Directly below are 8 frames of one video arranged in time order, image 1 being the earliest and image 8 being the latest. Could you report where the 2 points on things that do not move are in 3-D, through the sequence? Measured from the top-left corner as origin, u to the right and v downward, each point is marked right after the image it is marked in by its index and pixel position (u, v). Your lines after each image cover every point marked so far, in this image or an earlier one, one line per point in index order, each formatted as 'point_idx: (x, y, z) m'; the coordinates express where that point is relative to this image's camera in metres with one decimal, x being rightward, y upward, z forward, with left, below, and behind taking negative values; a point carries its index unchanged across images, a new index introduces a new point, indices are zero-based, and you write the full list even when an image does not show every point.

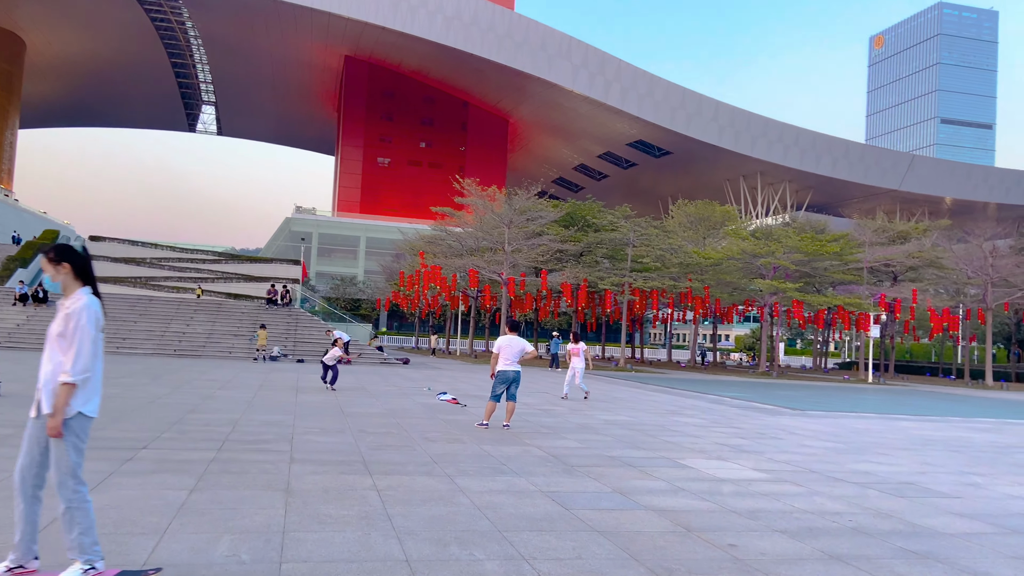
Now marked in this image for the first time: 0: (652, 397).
0: (+2.8, -2.2, +16.4) m
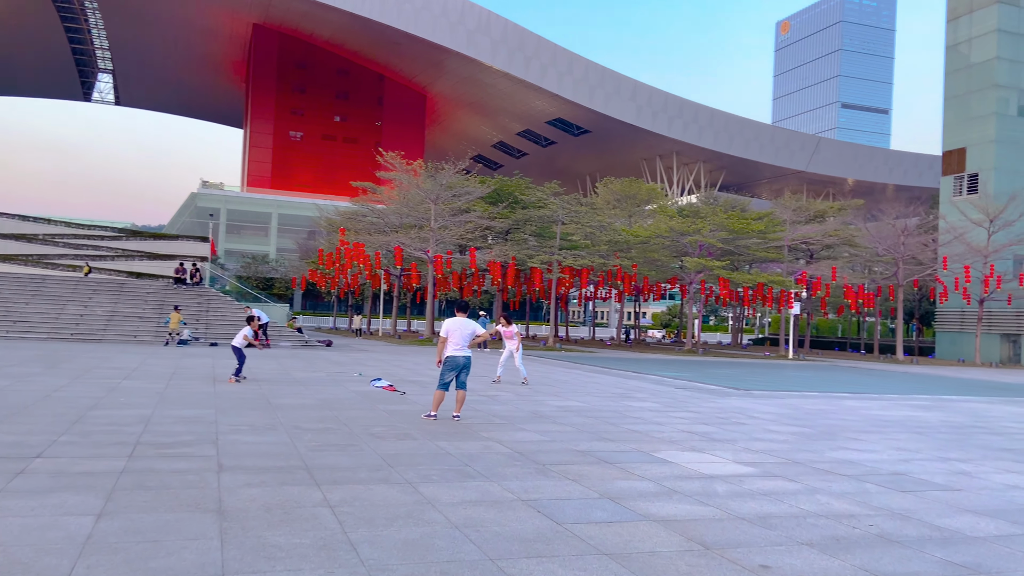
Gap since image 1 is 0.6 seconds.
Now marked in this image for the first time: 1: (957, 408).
0: (+1.6, -1.8, +15.8) m
1: (+7.2, -1.9, +12.8) m
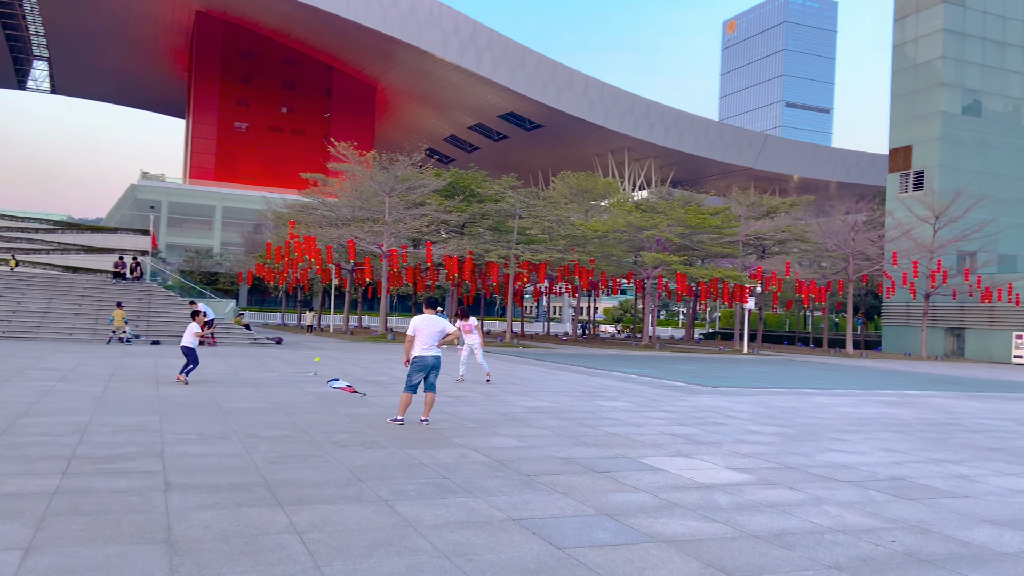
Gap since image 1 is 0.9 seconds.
0: (+0.8, -1.7, +15.4) m
1: (+6.6, -1.9, +12.8) m
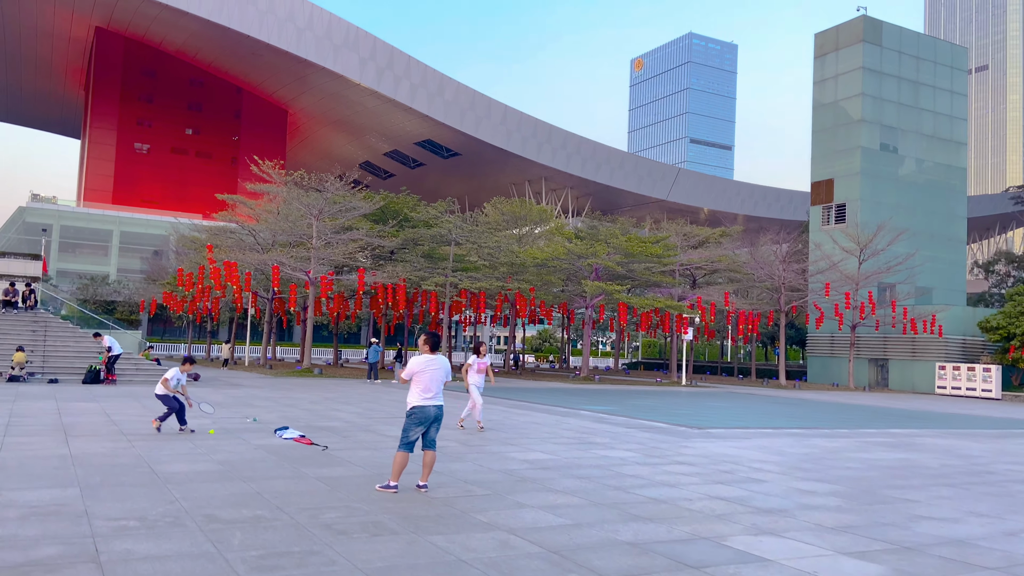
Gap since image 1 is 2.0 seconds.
0: (+0.2, -2.3, +13.9) m
1: (+6.3, -2.4, +12.0) m
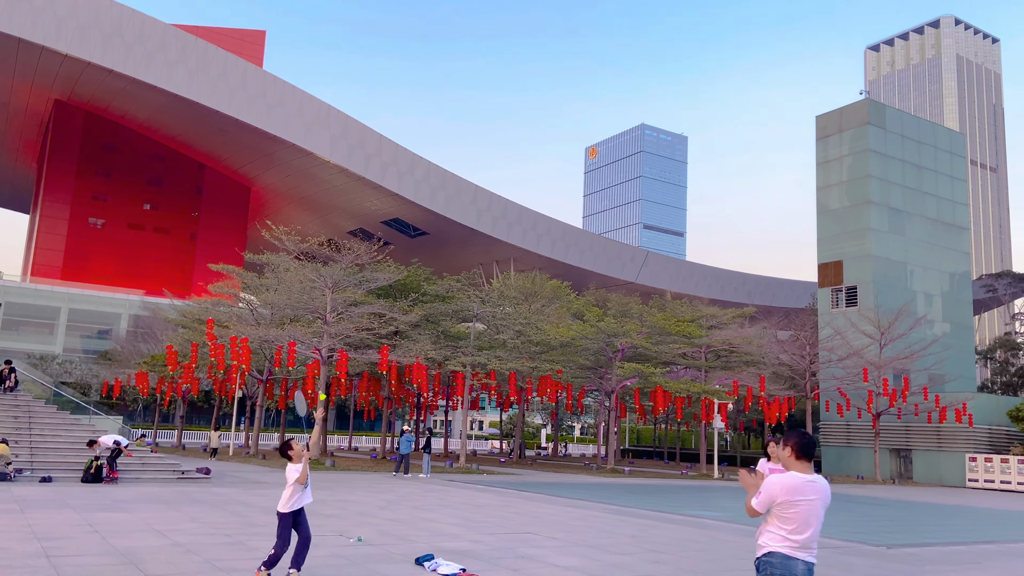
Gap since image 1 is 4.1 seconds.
0: (+2.1, -3.5, +11.4) m
1: (+8.3, -3.5, +9.8) m
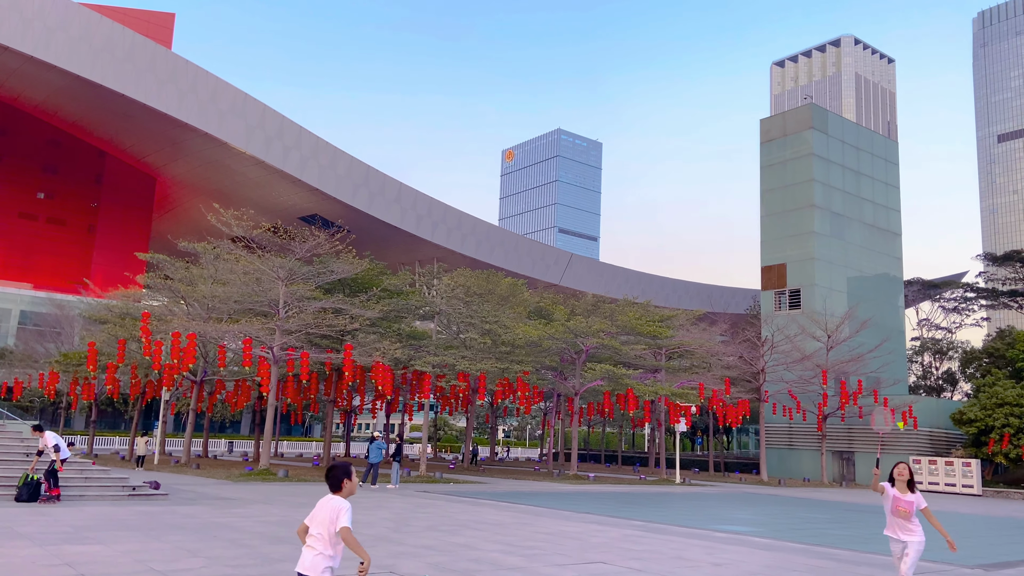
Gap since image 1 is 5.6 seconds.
0: (+2.7, -3.4, +10.2) m
1: (+9.0, -3.4, +9.3) m
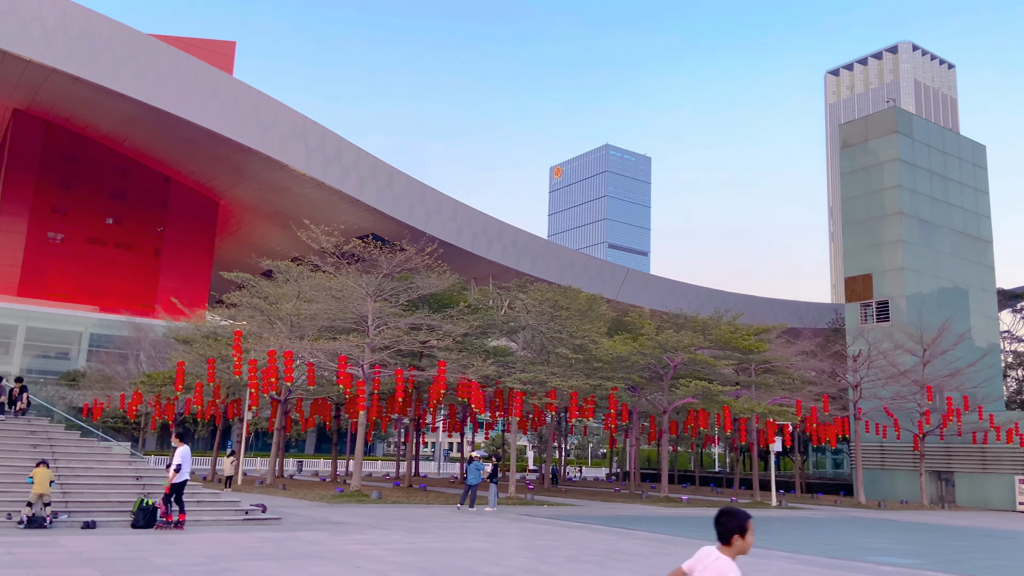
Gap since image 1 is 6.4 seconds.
0: (+4.6, -3.4, +9.1) m
1: (+10.9, -3.4, +7.8) m
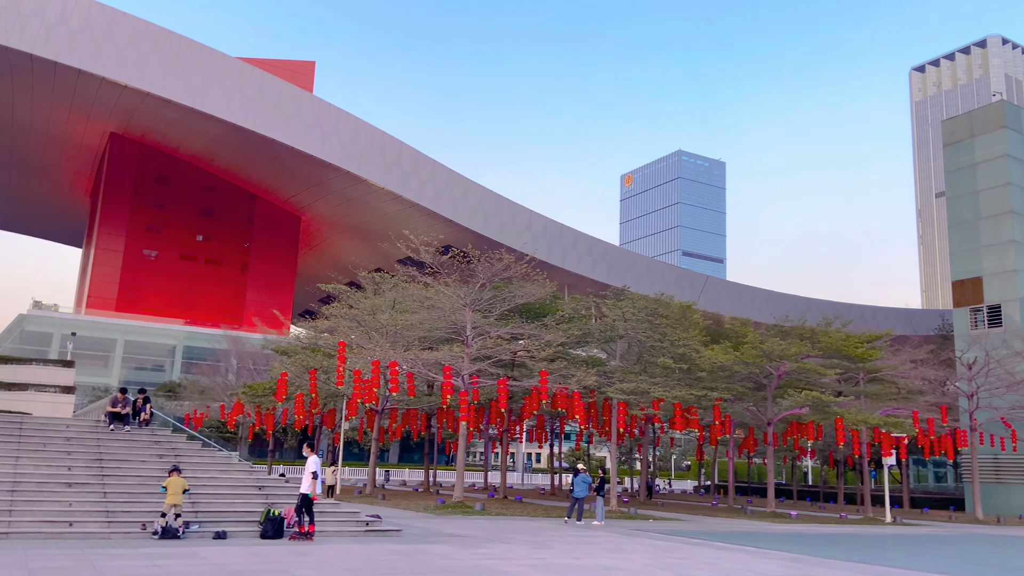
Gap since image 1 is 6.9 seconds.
0: (+6.3, -3.4, +8.3) m
1: (+12.4, -3.3, +6.4) m
